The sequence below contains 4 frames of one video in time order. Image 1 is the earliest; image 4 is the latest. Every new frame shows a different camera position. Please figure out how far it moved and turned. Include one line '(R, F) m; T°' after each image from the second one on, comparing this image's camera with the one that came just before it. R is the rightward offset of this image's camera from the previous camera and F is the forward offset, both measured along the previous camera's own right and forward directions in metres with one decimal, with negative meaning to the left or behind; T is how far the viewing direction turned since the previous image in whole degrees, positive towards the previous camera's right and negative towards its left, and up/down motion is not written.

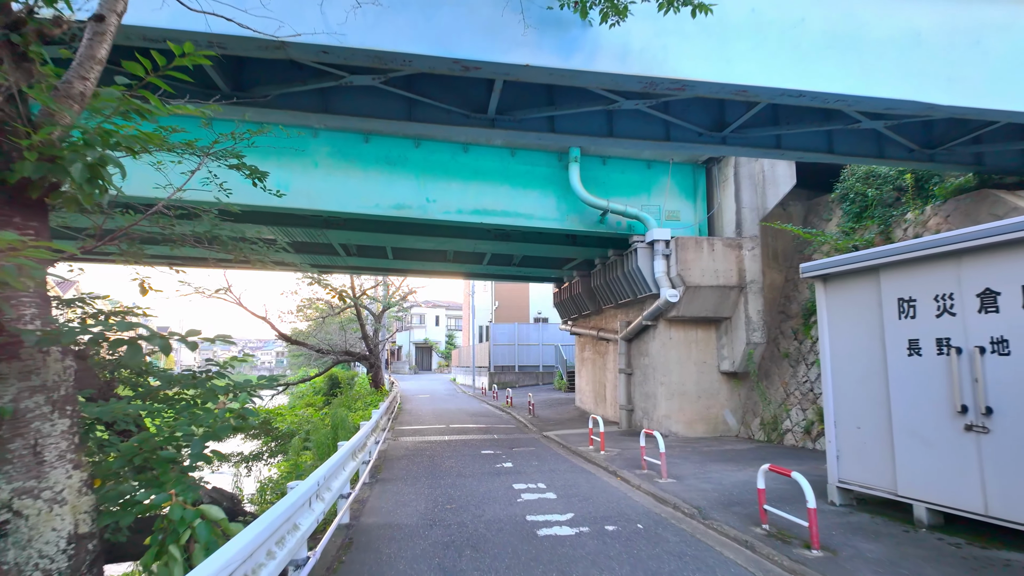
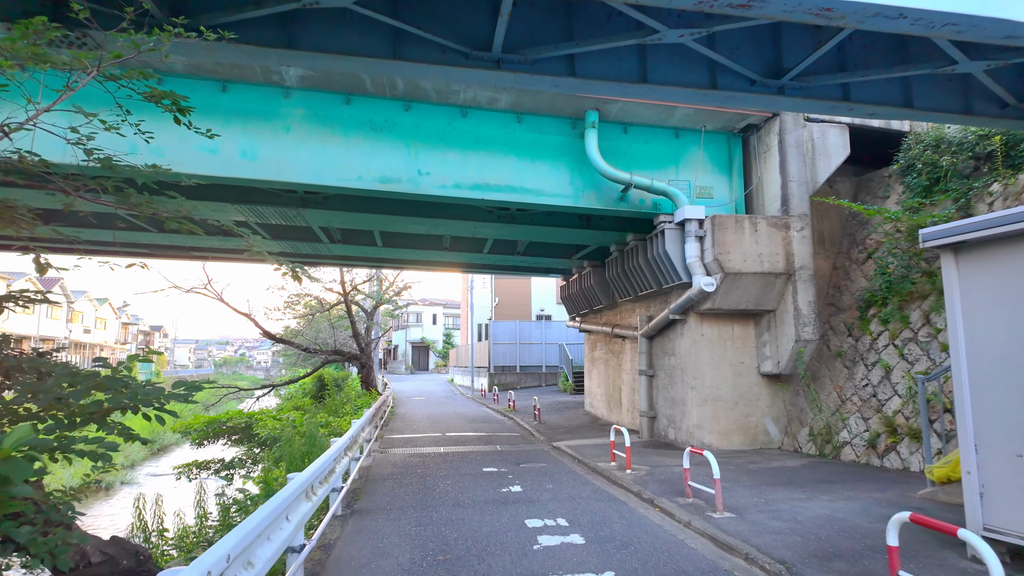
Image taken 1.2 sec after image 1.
(-0.2, +1.8) m; 0°
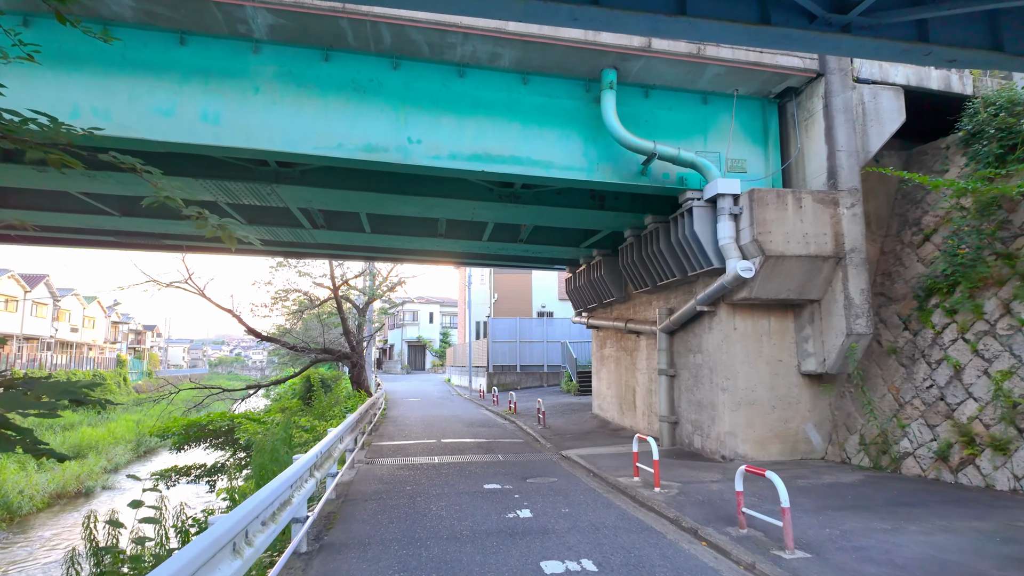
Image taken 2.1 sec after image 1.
(-0.1, +1.4) m; 0°
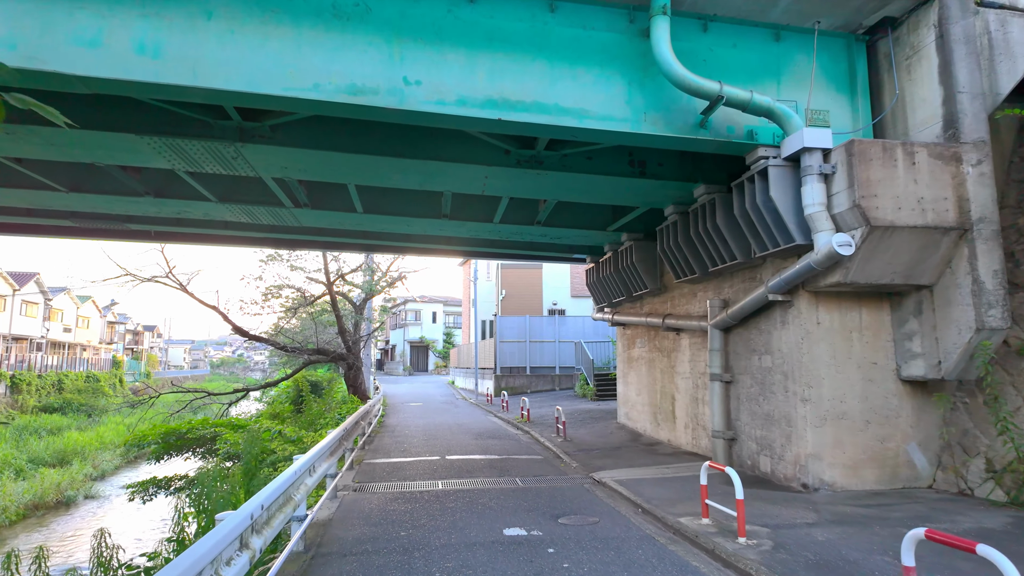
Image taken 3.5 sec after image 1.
(-0.3, +2.0) m; 0°
